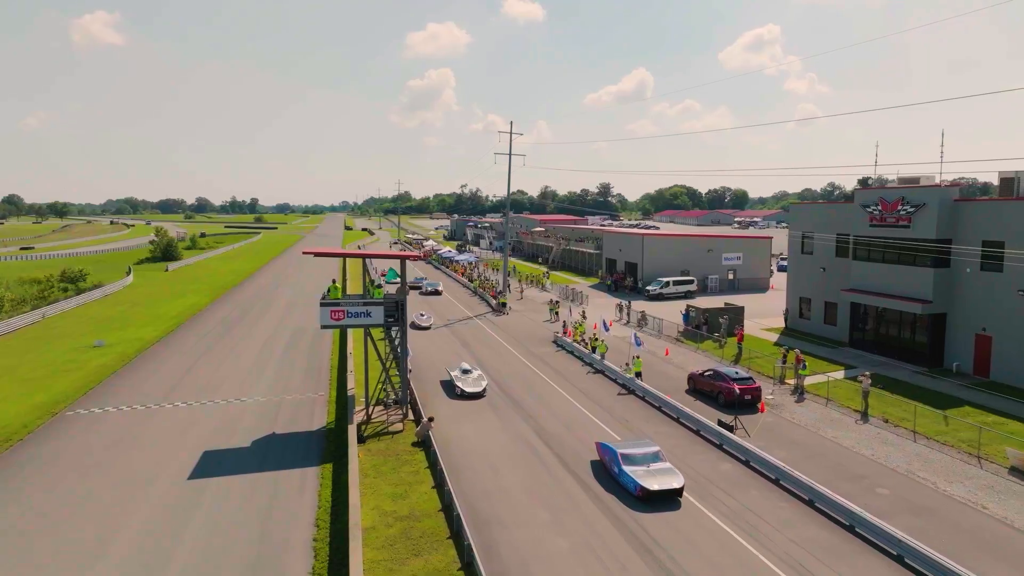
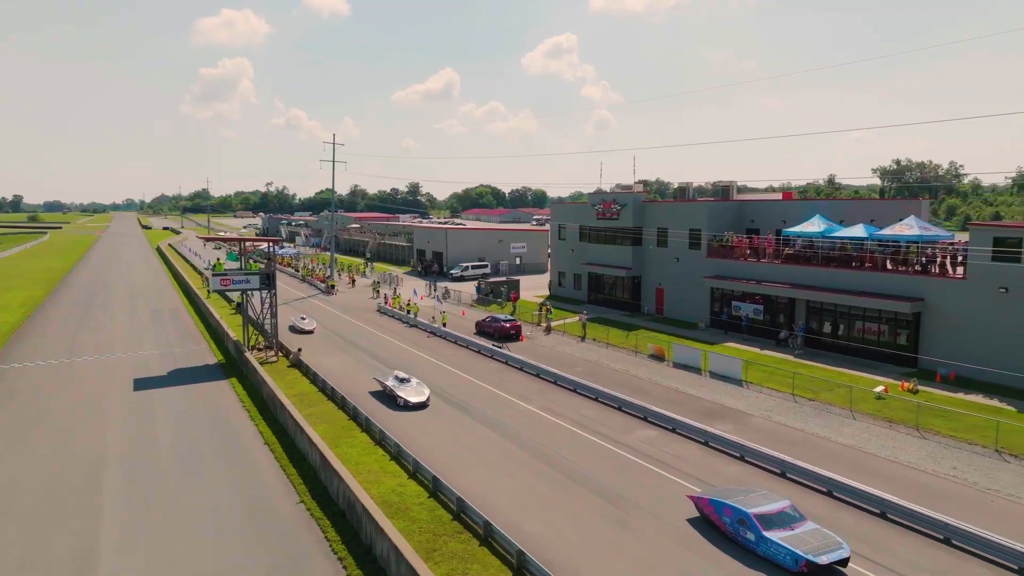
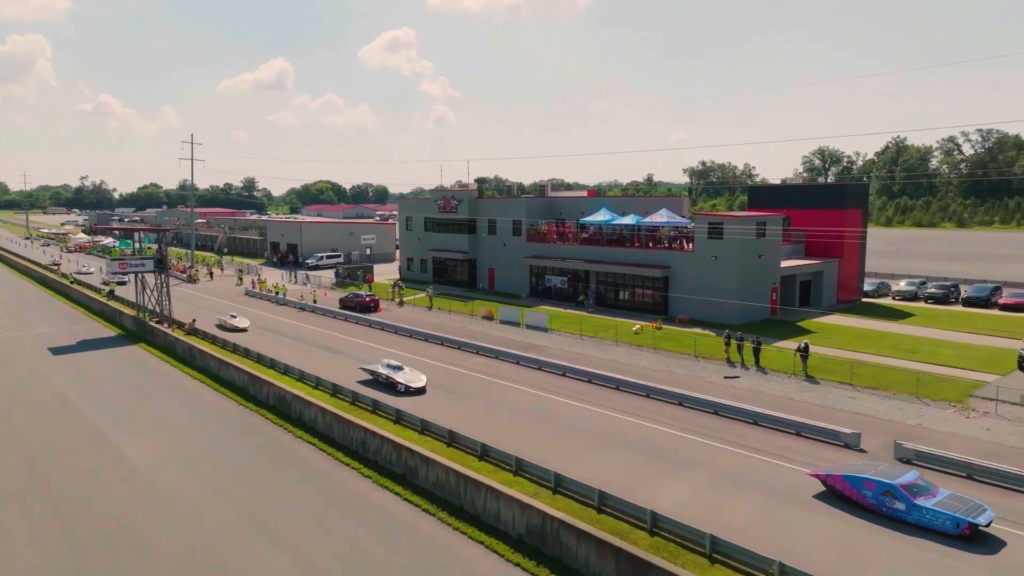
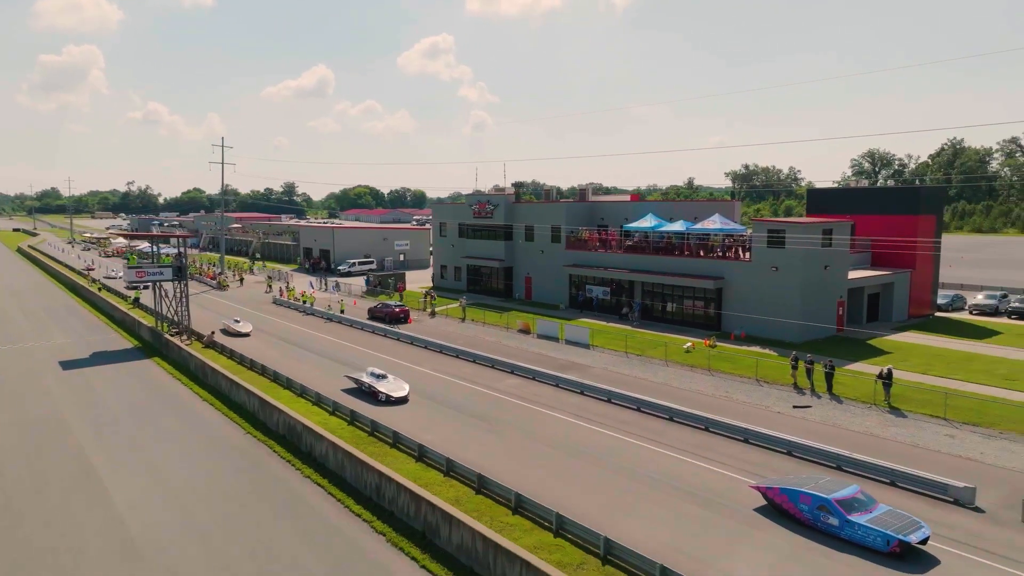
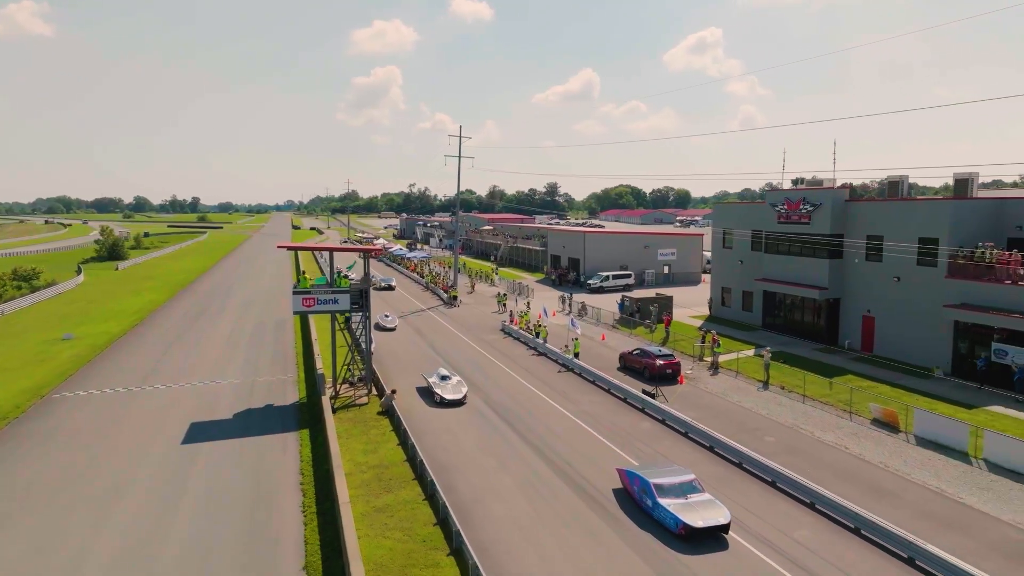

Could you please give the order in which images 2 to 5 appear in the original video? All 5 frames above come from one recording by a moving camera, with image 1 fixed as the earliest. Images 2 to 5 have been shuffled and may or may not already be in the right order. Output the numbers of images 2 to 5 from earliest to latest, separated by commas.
5, 2, 4, 3
